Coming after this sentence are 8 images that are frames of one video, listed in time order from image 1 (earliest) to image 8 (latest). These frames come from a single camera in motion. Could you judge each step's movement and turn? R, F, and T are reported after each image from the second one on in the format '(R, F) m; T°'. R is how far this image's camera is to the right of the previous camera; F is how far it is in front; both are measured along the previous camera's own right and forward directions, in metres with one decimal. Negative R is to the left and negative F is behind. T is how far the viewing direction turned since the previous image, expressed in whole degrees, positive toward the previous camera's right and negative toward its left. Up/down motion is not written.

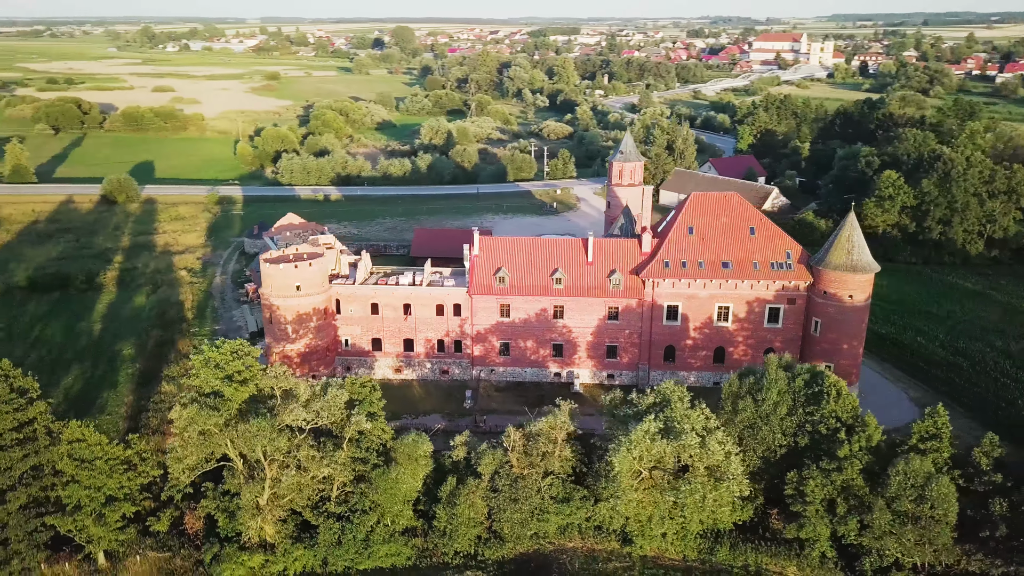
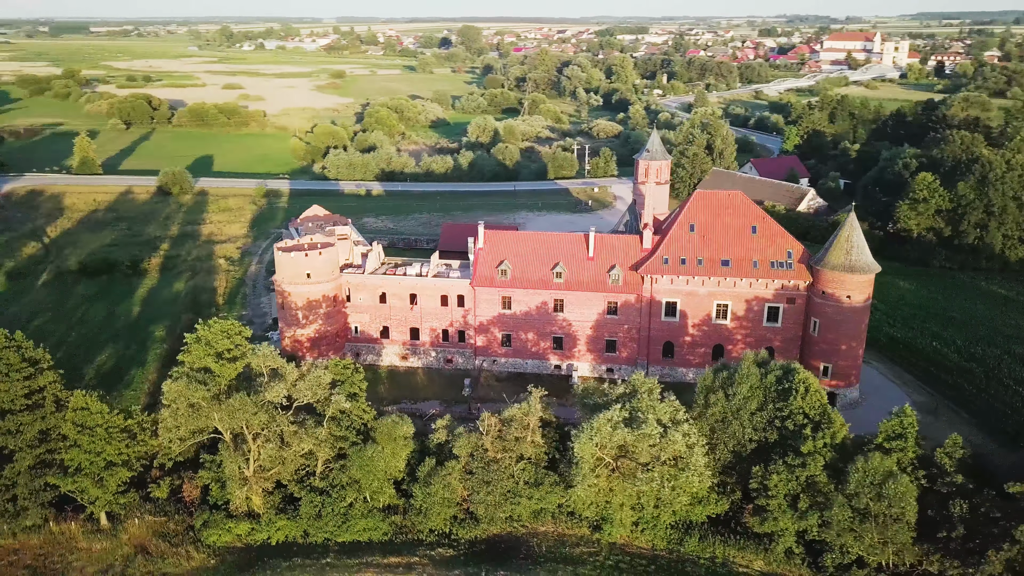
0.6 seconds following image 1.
(+3.2, -0.9) m; -5°
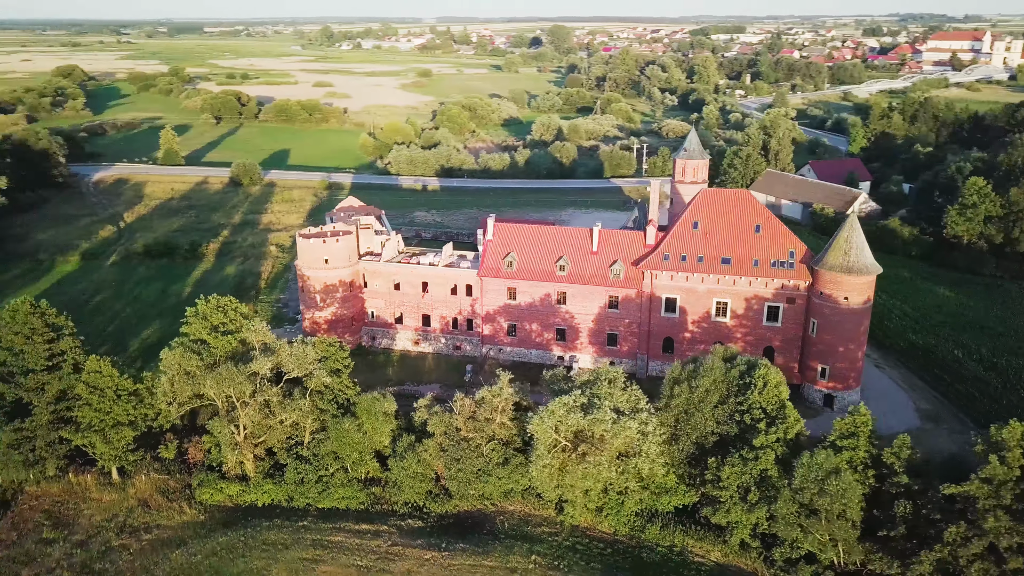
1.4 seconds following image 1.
(+4.3, -1.1) m; -6°
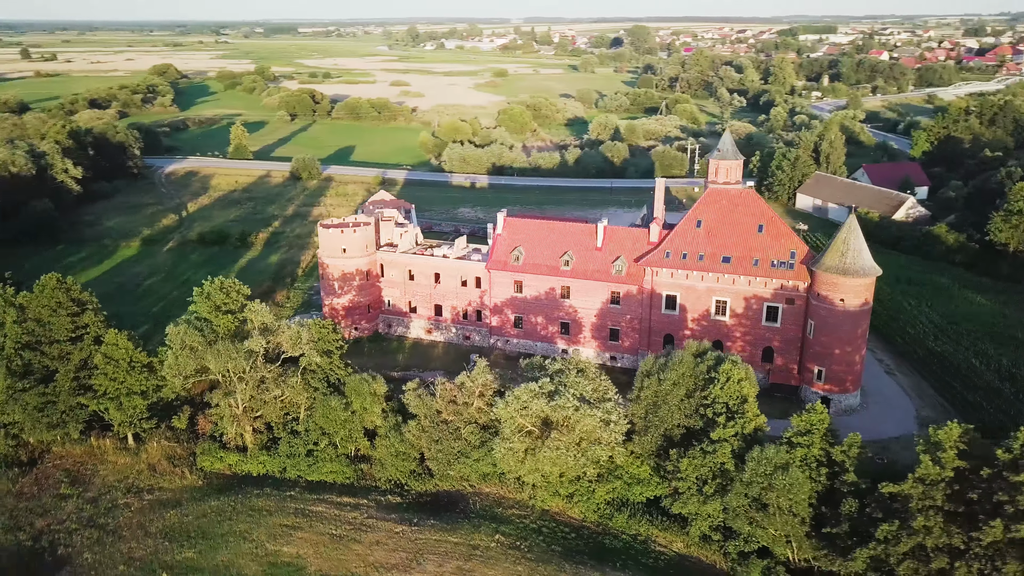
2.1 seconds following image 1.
(+3.9, -1.0) m; -6°
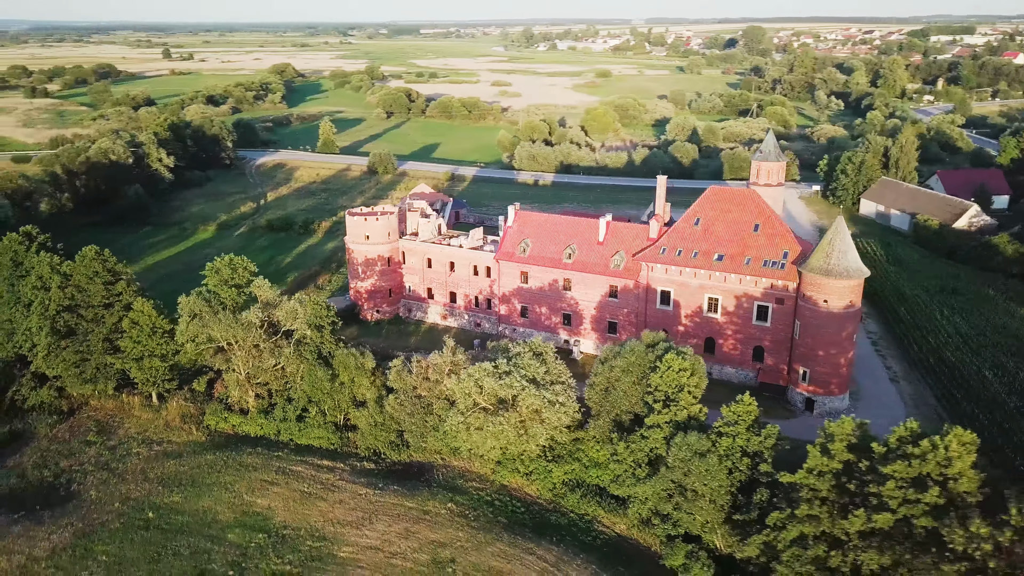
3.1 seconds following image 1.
(+5.8, -1.4) m; -8°
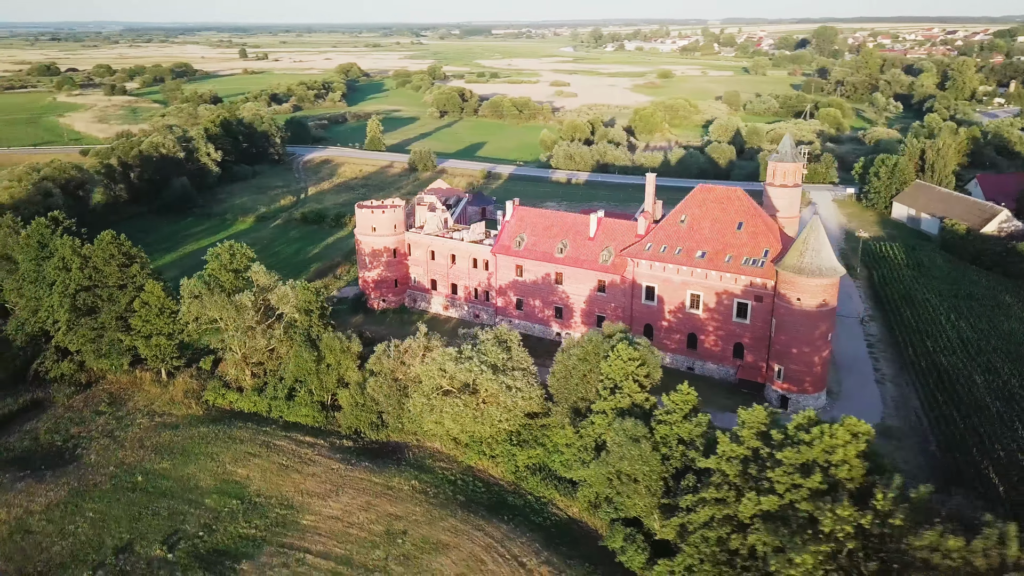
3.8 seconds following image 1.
(+4.1, -1.2) m; -5°
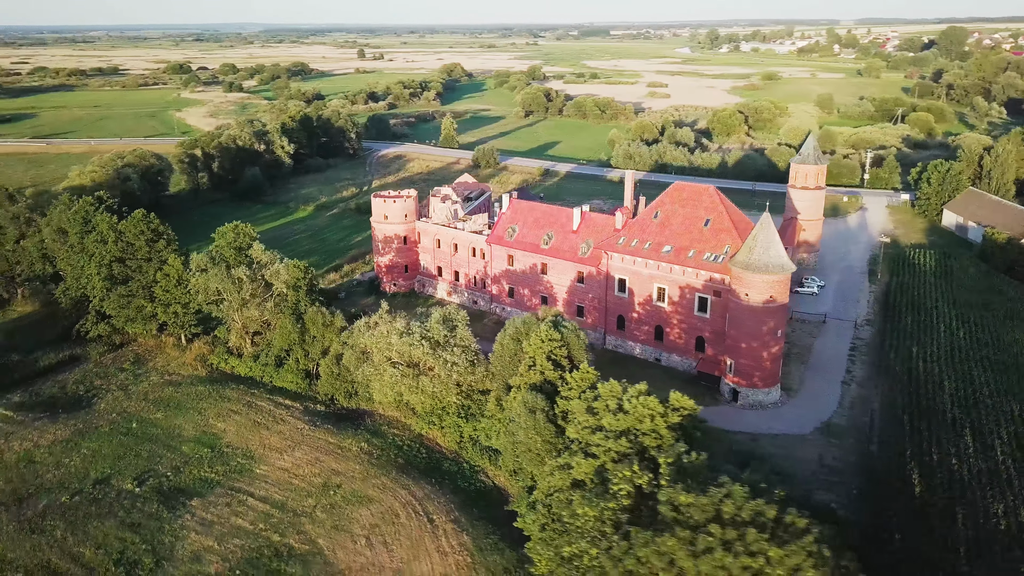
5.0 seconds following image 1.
(+7.2, -2.0) m; -8°
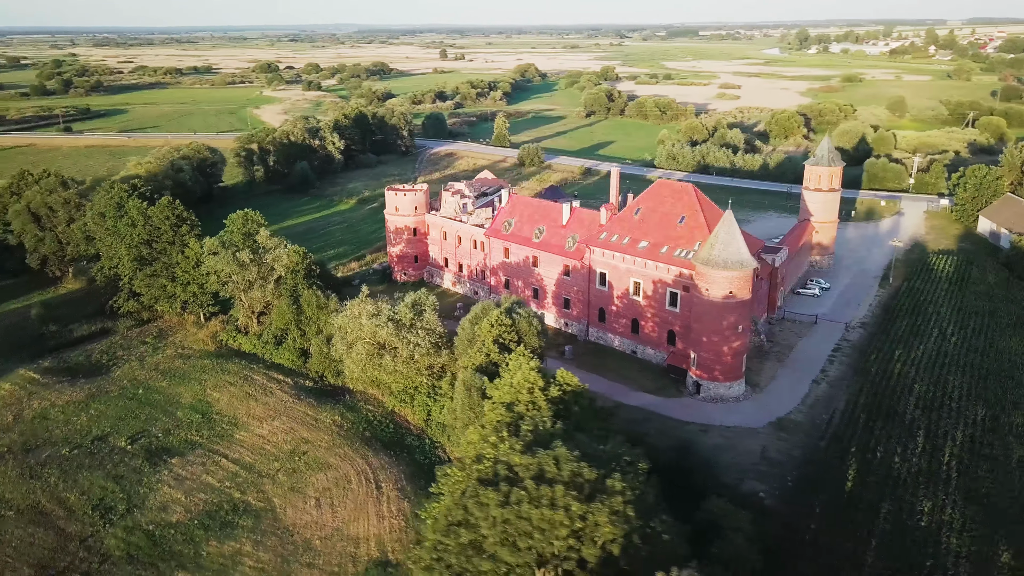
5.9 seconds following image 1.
(+5.4, -1.7) m; -6°
